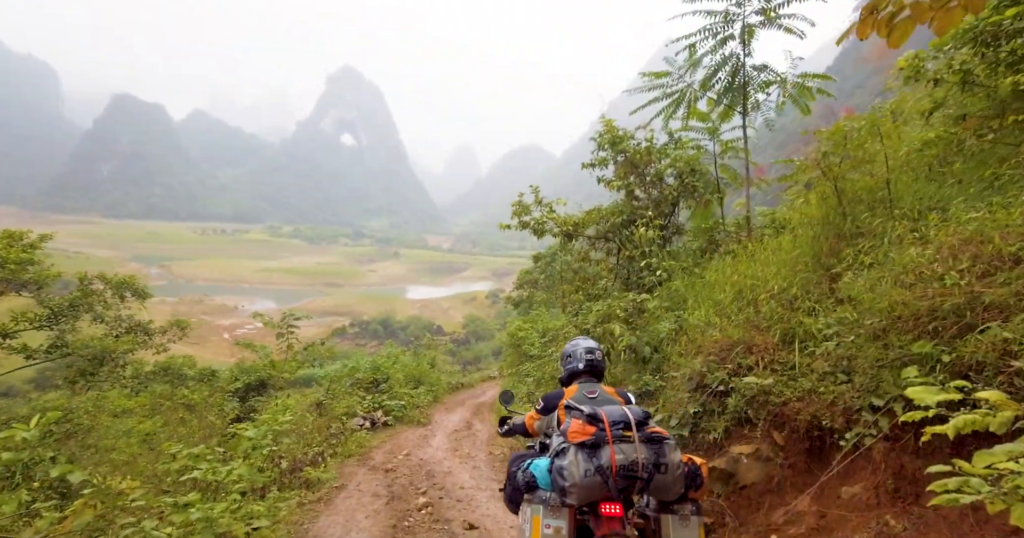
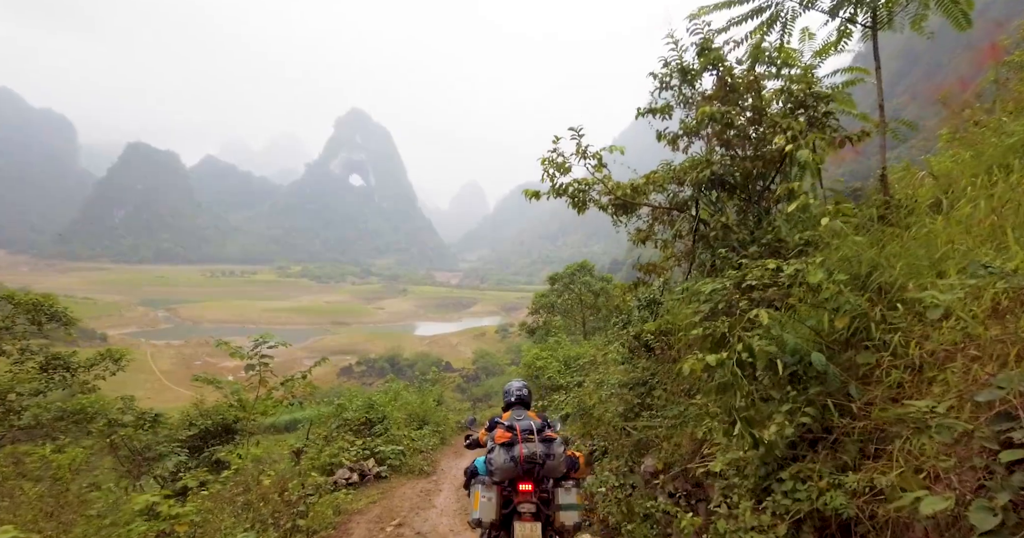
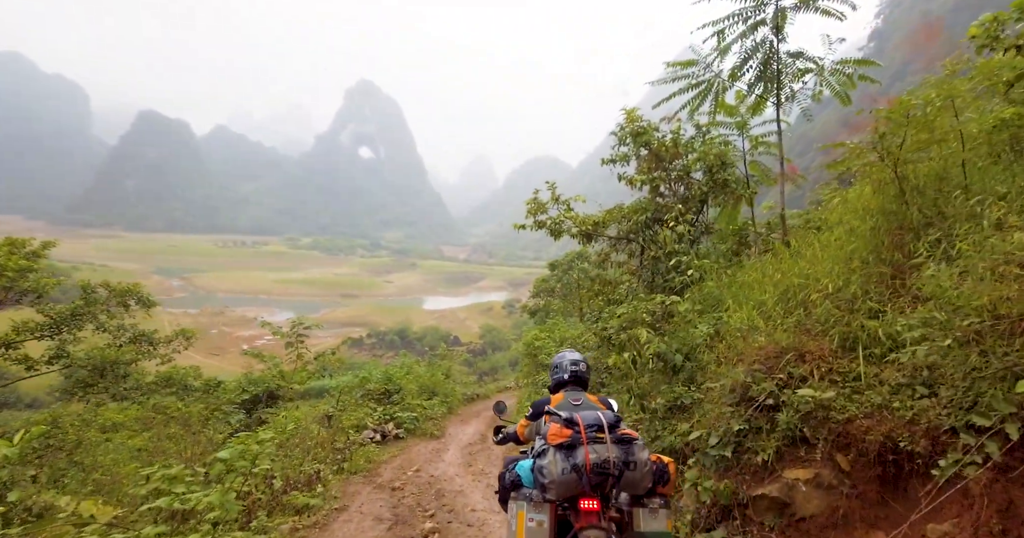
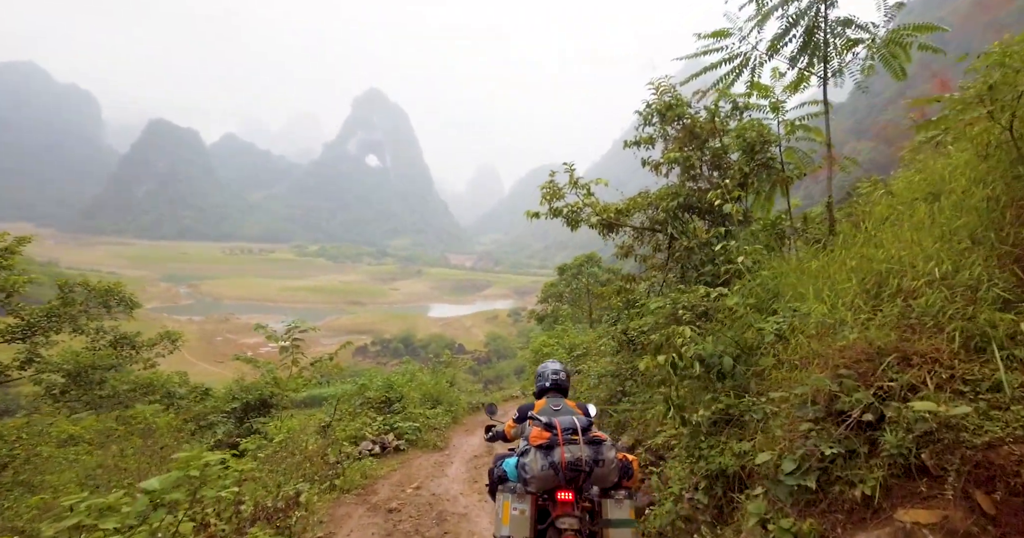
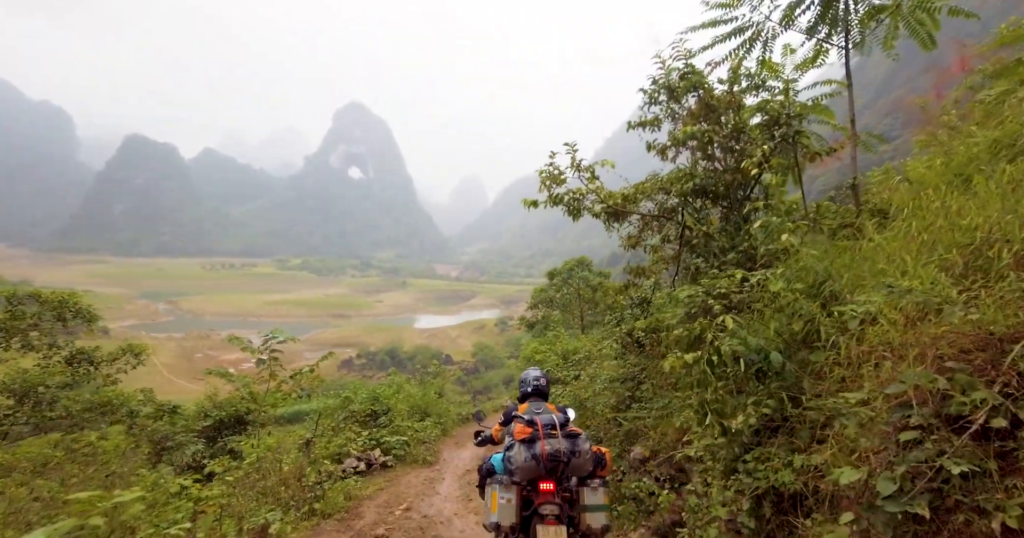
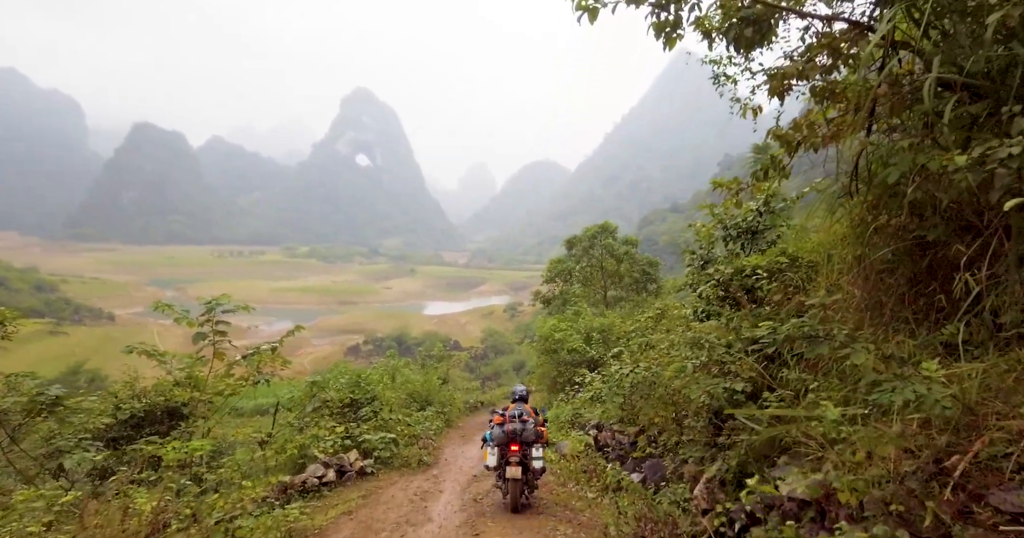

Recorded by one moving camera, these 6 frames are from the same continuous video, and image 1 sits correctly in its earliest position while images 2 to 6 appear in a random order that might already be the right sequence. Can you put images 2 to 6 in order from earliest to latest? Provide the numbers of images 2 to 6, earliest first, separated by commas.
3, 4, 5, 2, 6
